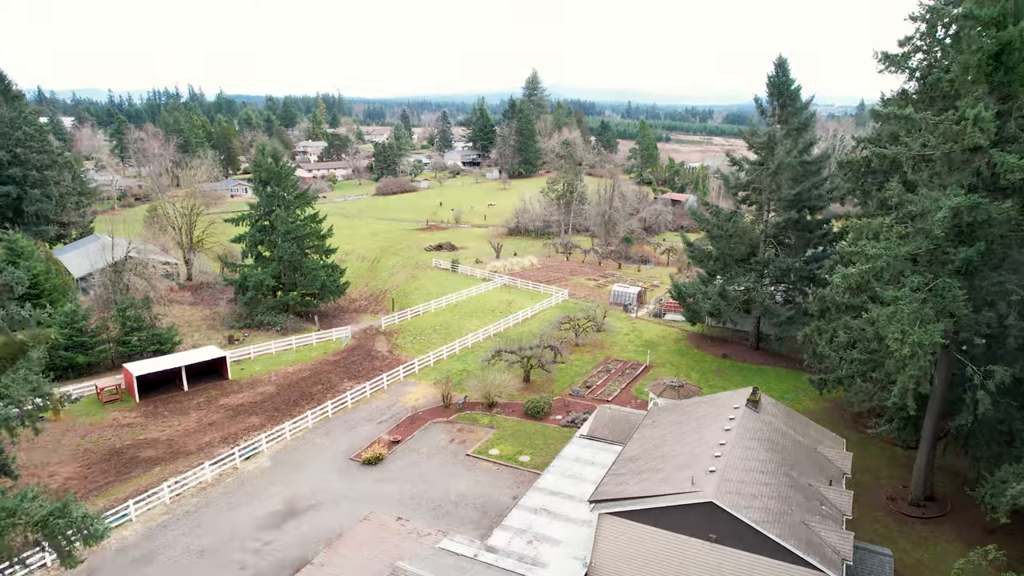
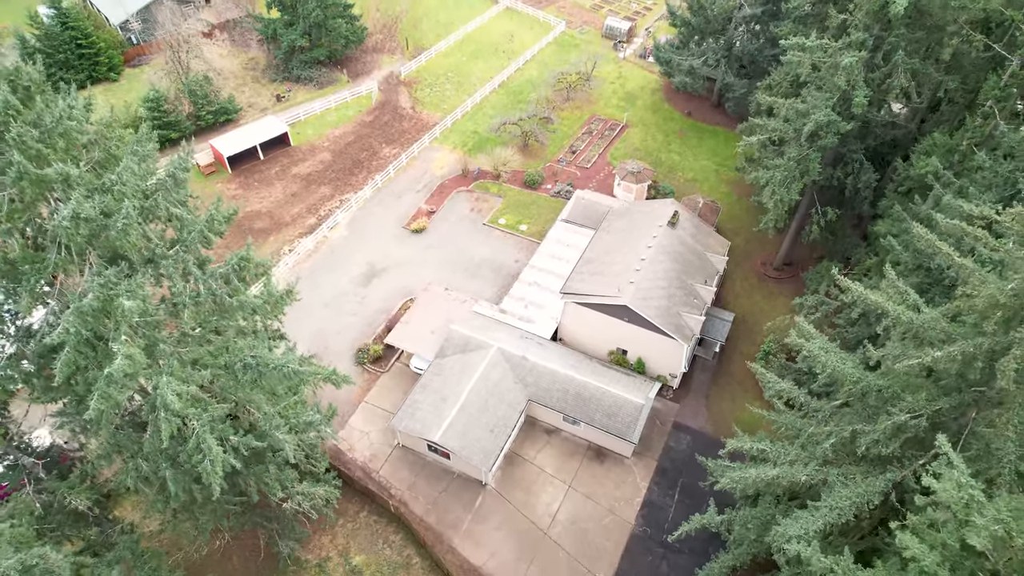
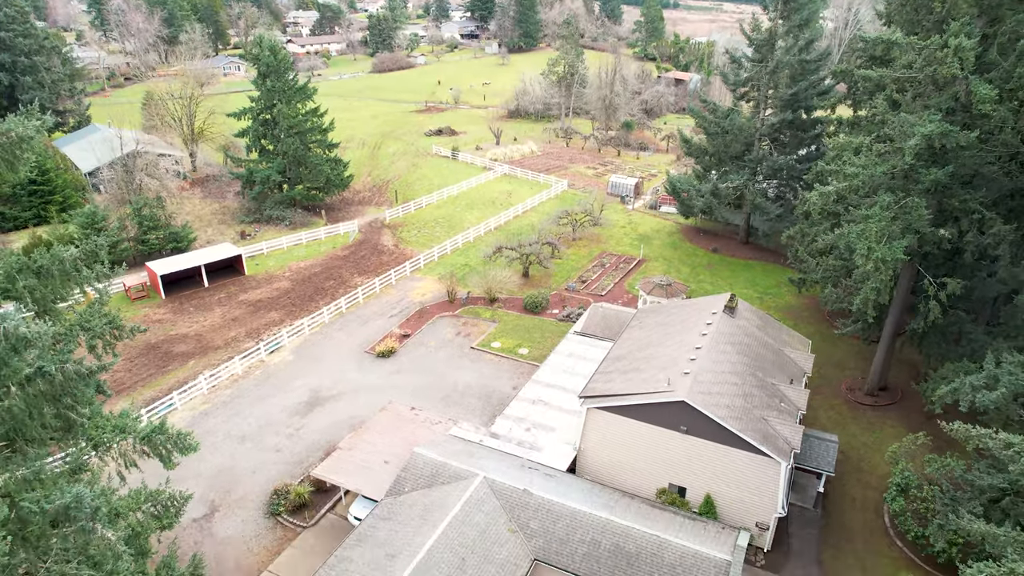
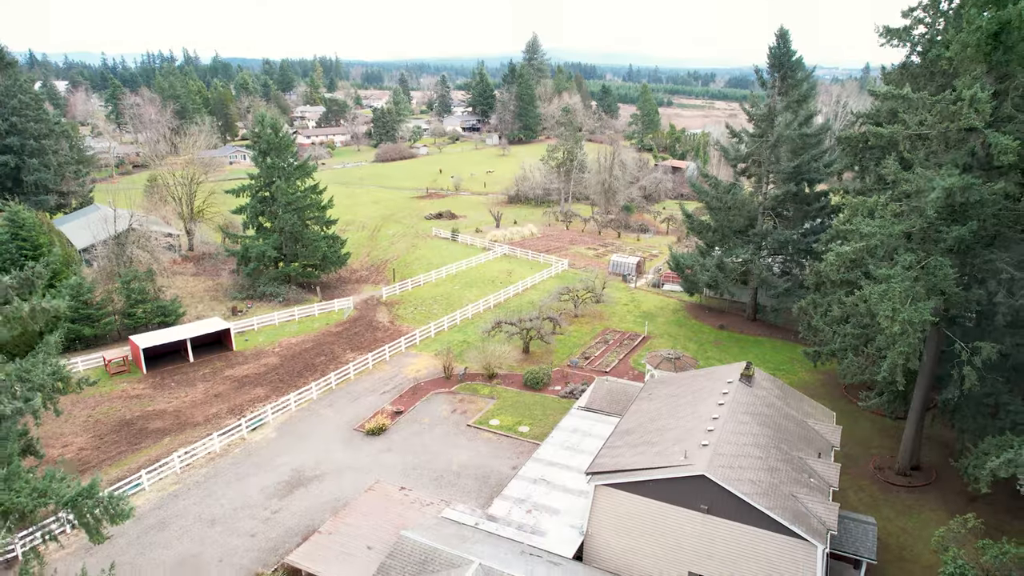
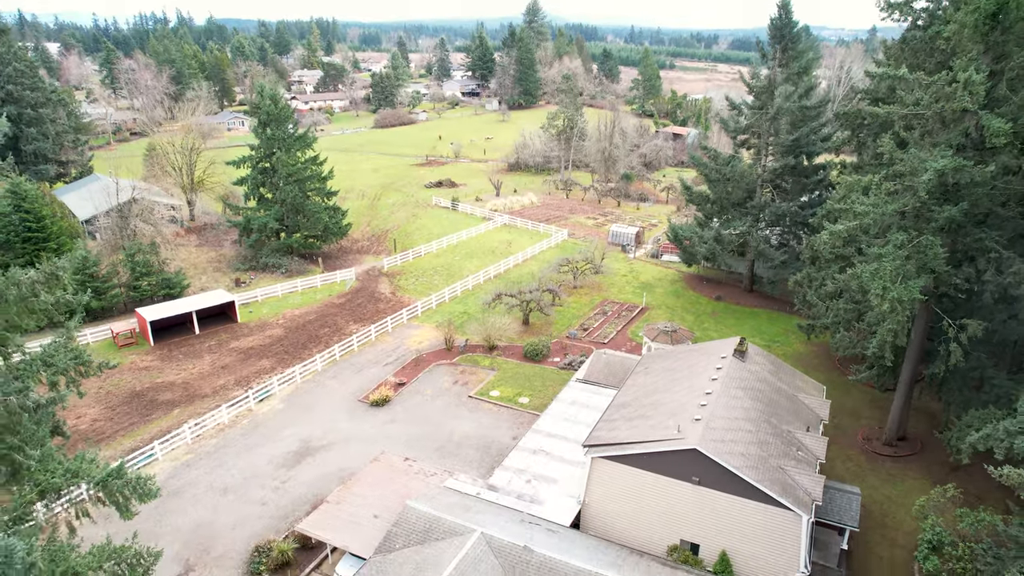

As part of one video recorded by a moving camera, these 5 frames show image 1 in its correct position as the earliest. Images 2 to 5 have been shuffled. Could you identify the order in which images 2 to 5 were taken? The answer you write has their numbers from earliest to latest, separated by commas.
4, 5, 3, 2
